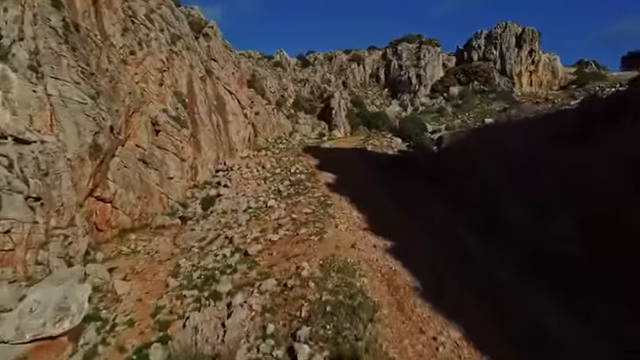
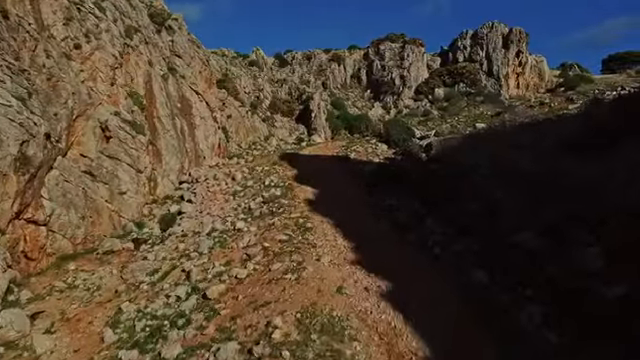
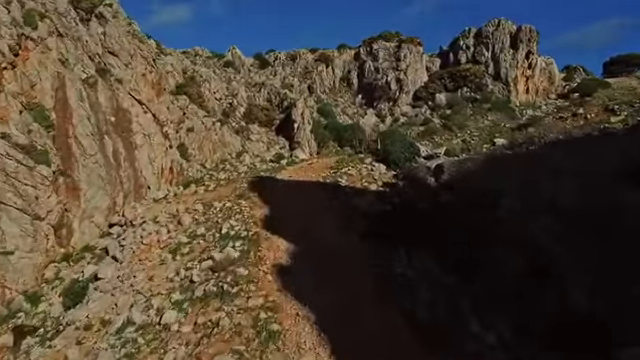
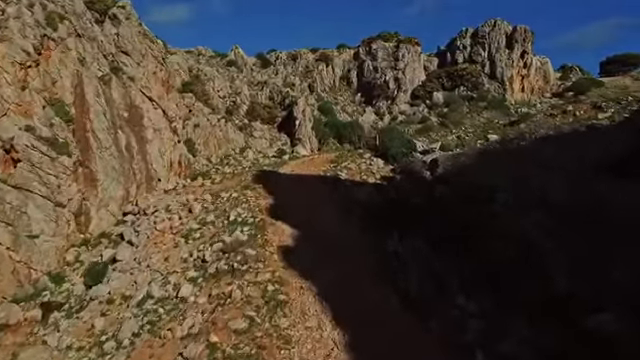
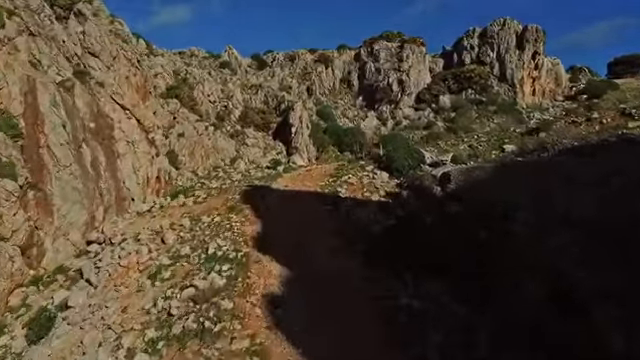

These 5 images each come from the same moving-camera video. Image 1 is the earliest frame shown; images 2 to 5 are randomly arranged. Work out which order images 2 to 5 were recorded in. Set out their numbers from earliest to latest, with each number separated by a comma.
2, 4, 3, 5
